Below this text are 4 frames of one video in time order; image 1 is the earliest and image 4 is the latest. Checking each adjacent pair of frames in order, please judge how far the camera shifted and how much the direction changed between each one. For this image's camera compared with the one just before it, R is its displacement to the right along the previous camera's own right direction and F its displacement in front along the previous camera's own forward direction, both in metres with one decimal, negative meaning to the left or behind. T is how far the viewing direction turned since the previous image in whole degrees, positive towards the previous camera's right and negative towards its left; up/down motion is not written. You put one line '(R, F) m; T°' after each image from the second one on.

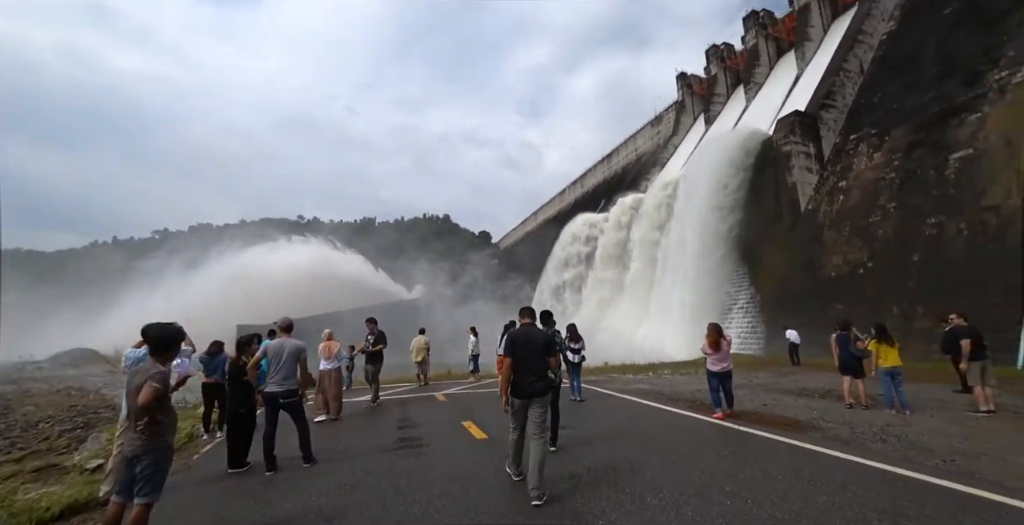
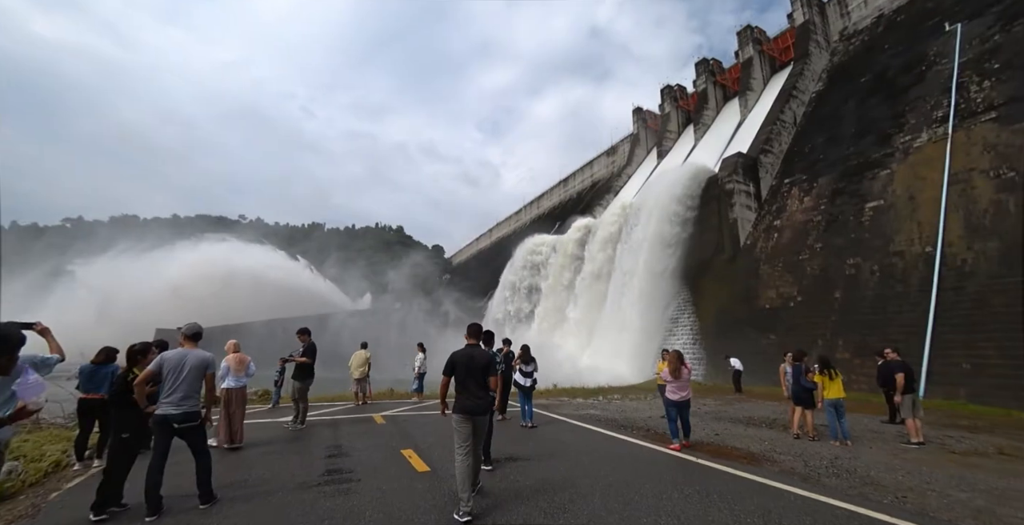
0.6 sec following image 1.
(0.0, +0.4) m; +6°
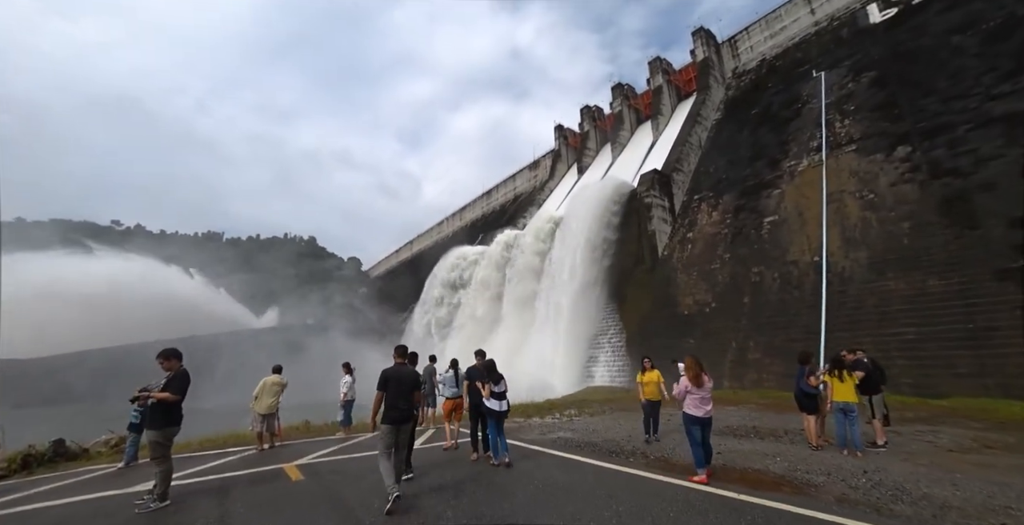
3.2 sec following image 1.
(-0.4, +1.4) m; +9°
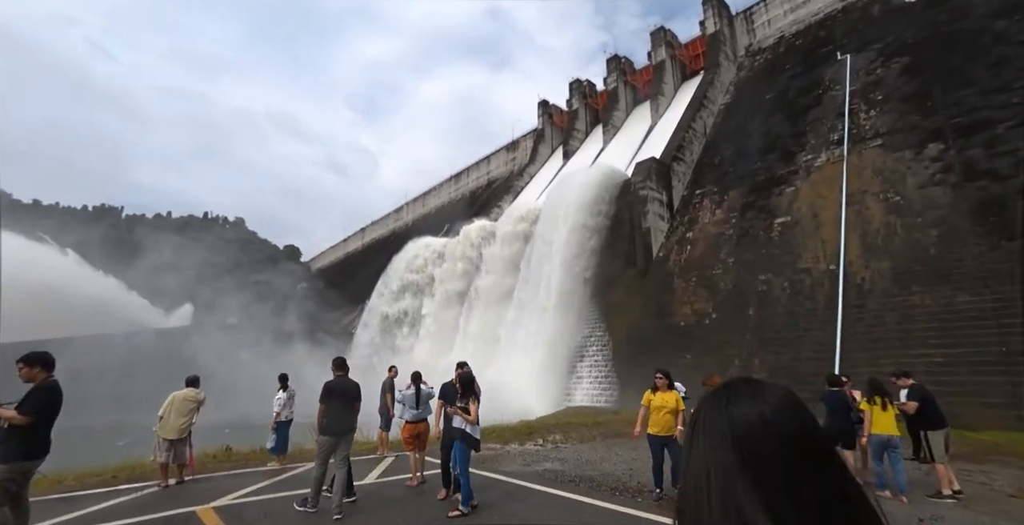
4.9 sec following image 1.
(+0.1, +0.9) m; 0°
